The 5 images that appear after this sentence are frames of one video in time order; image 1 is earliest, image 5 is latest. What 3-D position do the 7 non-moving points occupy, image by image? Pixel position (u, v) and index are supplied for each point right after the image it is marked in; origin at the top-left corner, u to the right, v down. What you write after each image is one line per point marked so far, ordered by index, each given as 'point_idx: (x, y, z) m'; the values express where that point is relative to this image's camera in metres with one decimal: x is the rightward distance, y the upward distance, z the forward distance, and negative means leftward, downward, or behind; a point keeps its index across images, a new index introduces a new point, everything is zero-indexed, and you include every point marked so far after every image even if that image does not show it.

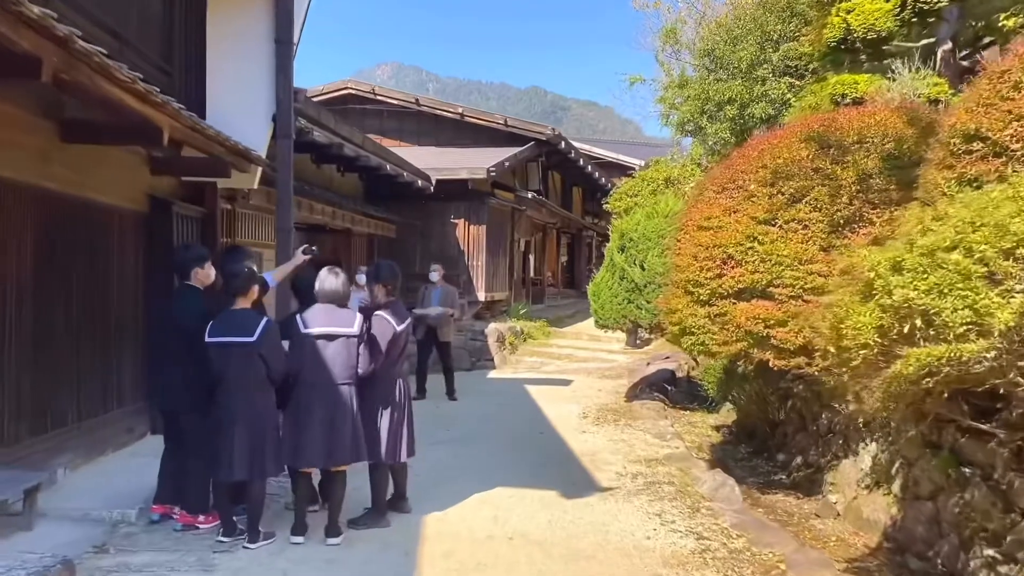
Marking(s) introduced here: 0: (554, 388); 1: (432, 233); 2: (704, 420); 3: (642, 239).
0: (+0.6, -1.4, +12.0) m
1: (-1.5, +1.0, +15.6) m
2: (+2.1, -1.4, +9.2) m
3: (+1.4, +0.5, +9.1) m
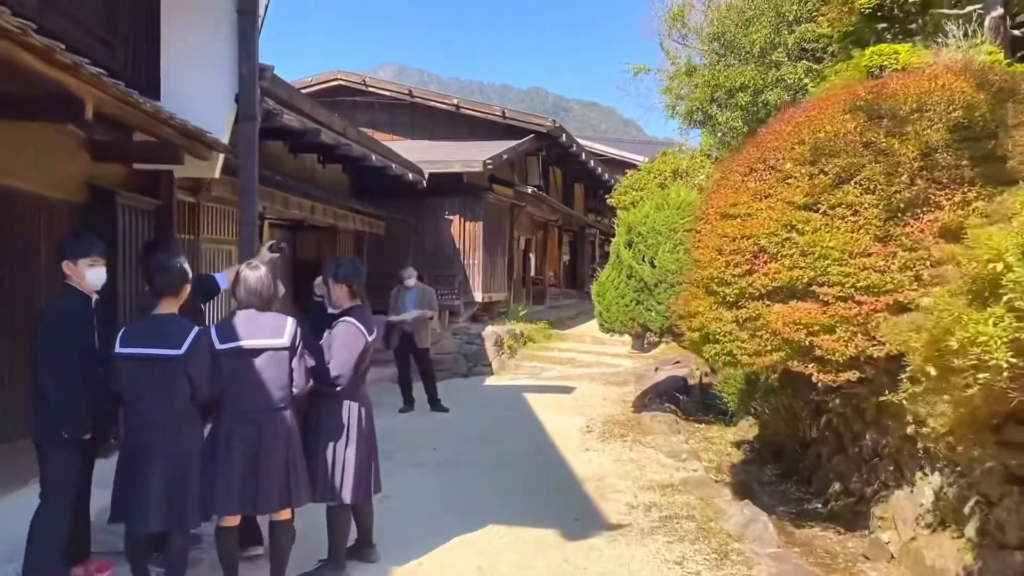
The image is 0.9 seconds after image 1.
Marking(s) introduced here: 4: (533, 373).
0: (+0.6, -1.4, +11.1) m
1: (-1.5, +1.0, +14.7) m
2: (+2.0, -1.4, +8.2) m
3: (+1.4, +0.5, +8.1) m
4: (+0.3, -1.4, +13.4) m
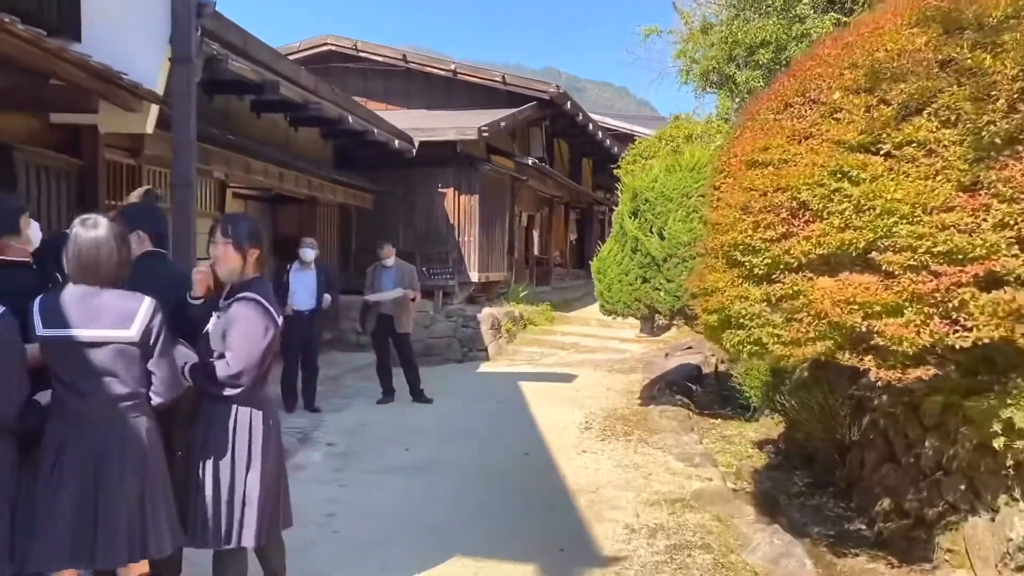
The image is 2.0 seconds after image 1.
0: (+0.5, -1.2, +10.0) m
1: (-1.5, +1.3, +13.6) m
2: (+1.9, -1.2, +7.1) m
3: (+1.3, +0.7, +7.0) m
4: (+0.3, -1.1, +12.3) m
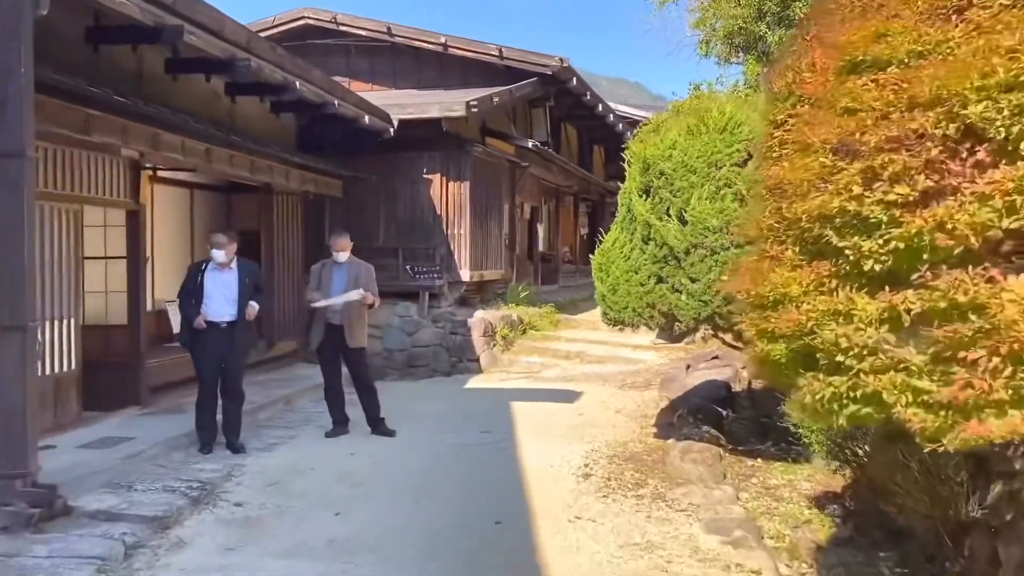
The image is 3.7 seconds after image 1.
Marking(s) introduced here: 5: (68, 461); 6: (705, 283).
0: (+0.4, -1.2, +8.2) m
1: (-1.6, +1.3, +11.8) m
2: (+1.8, -1.2, +5.3) m
3: (+1.1, +0.7, +5.2) m
4: (+0.2, -1.1, +10.5) m
5: (-2.9, -1.1, +5.5) m
6: (+1.1, 0.0, +5.0) m
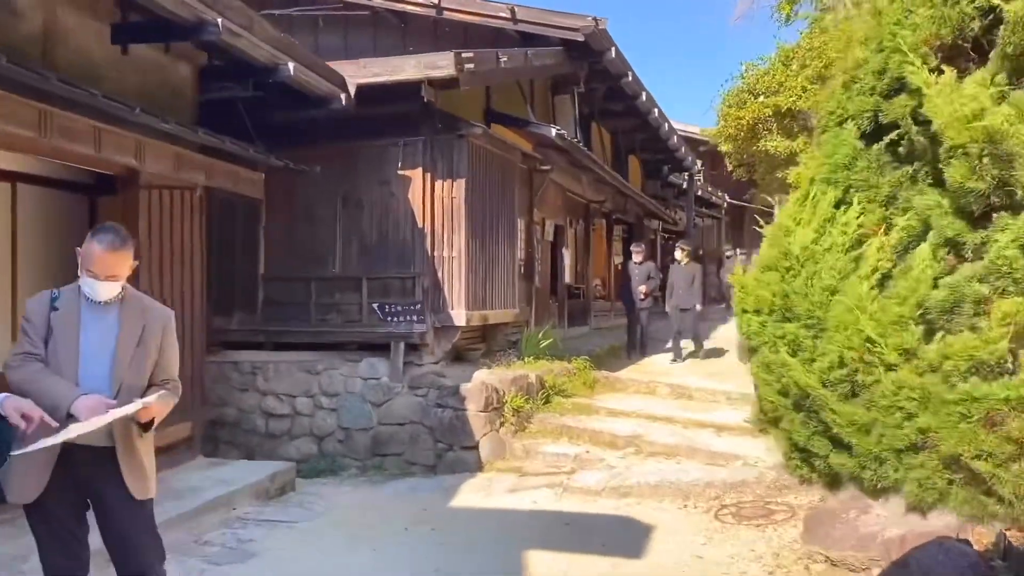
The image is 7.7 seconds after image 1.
0: (+0.5, -1.5, +4.3) m
1: (-1.4, +0.9, +8.1) m
2: (+1.8, -1.4, +1.4) m
3: (+1.1, +0.6, +1.4) m
4: (+0.4, -1.4, +6.6) m
5: (-2.9, -1.3, +1.7) m
6: (+1.1, -0.1, +1.2) m
